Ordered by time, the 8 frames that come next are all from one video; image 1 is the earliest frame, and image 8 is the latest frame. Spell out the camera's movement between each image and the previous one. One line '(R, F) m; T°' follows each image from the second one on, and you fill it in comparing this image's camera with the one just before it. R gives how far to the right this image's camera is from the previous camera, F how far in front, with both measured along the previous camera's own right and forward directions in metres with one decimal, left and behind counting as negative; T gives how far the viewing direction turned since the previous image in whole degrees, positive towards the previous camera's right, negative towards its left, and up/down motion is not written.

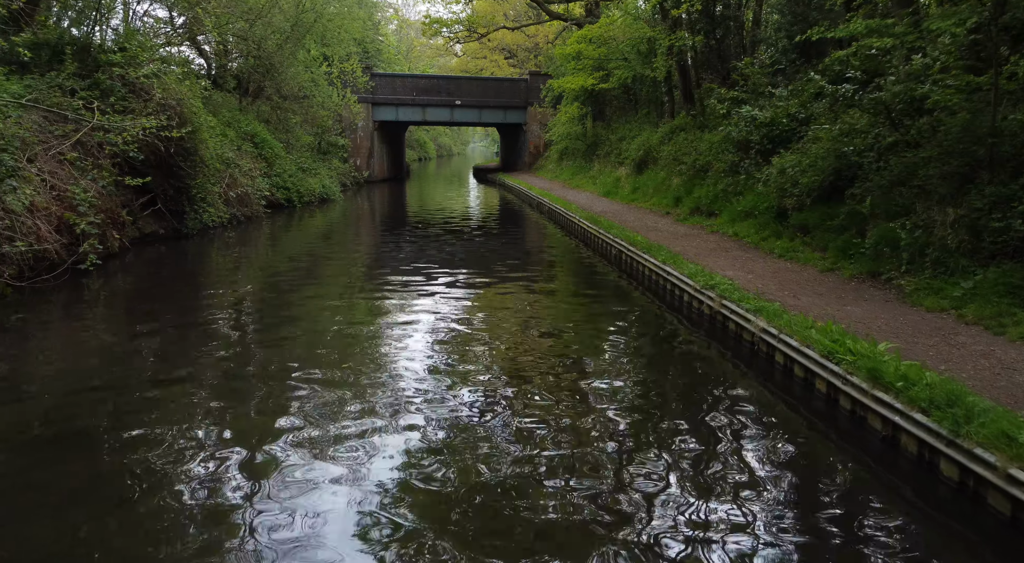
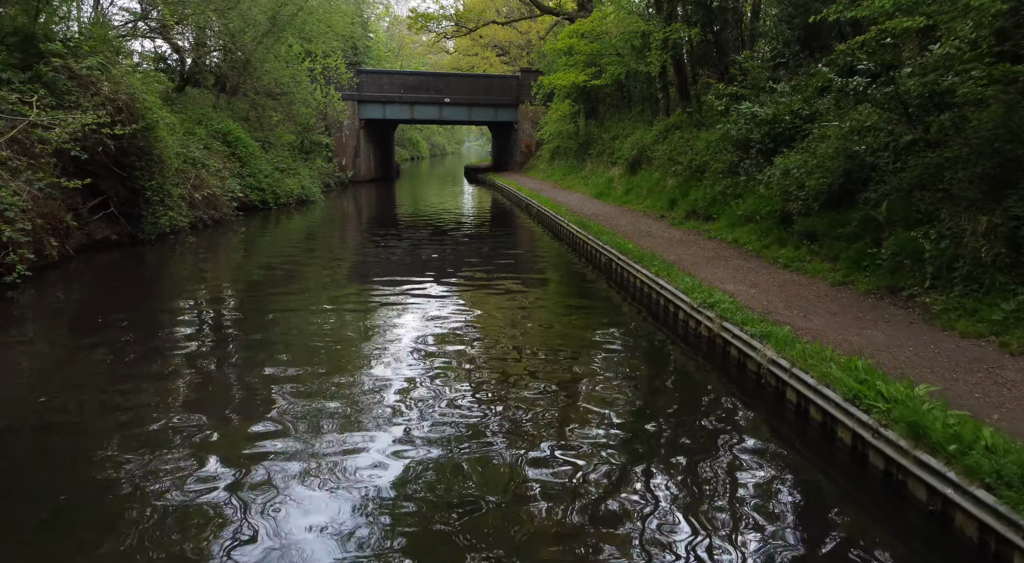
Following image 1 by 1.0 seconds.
(+0.3, +1.3) m; 0°
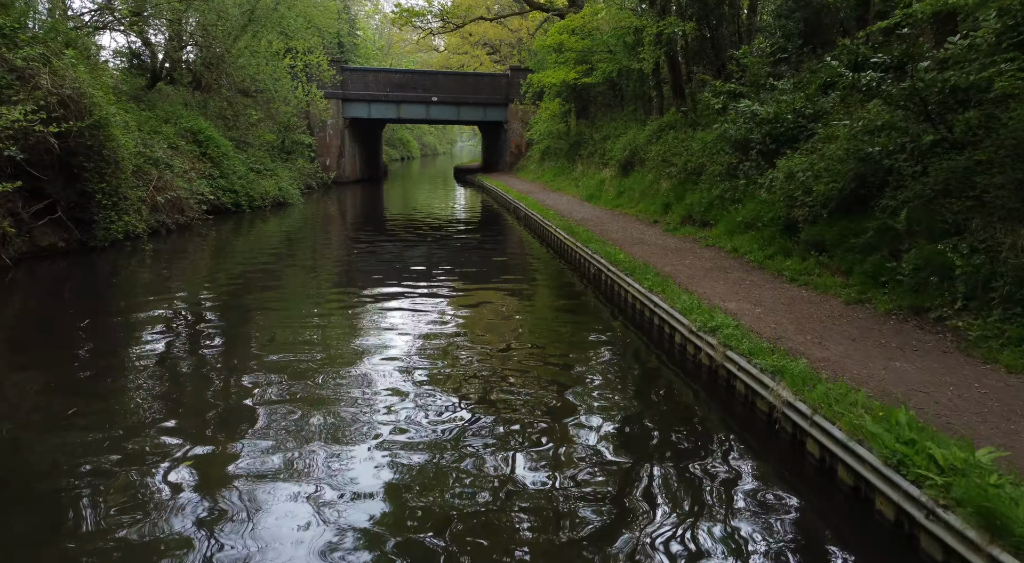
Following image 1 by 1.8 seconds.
(+0.2, +1.2) m; 0°
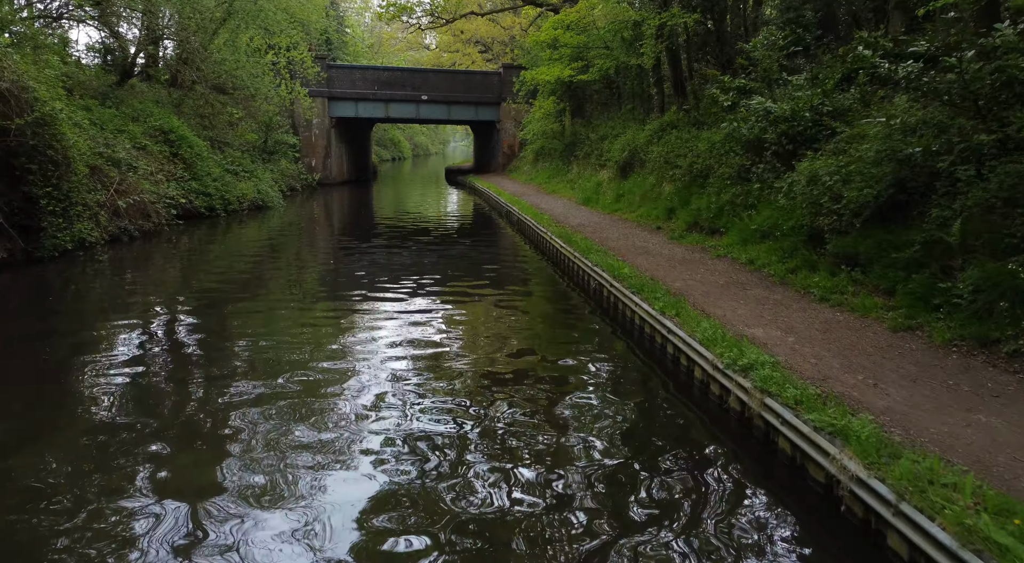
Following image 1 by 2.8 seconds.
(0.0, +1.4) m; 0°
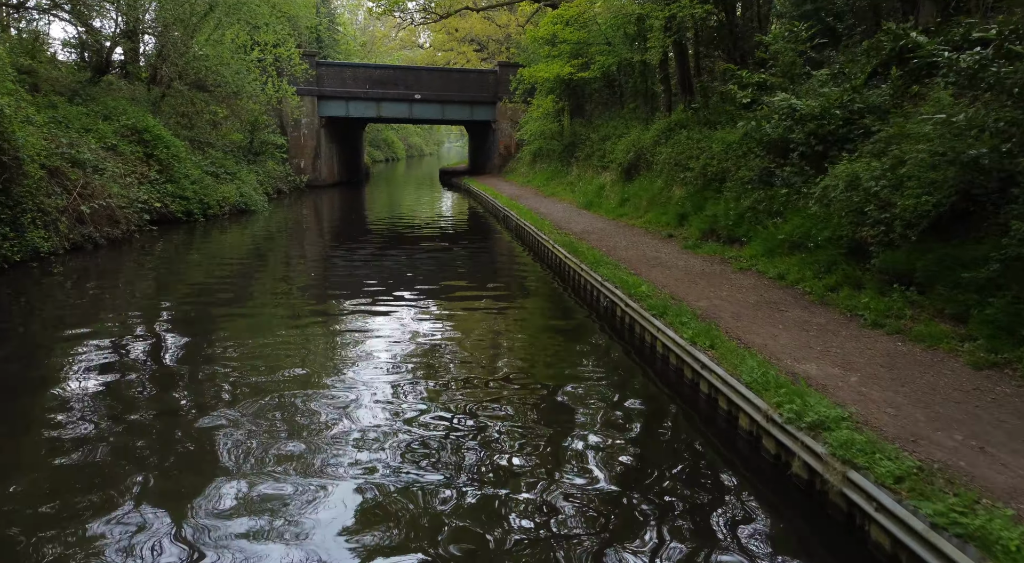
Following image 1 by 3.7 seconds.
(-0.1, +1.4) m; 0°
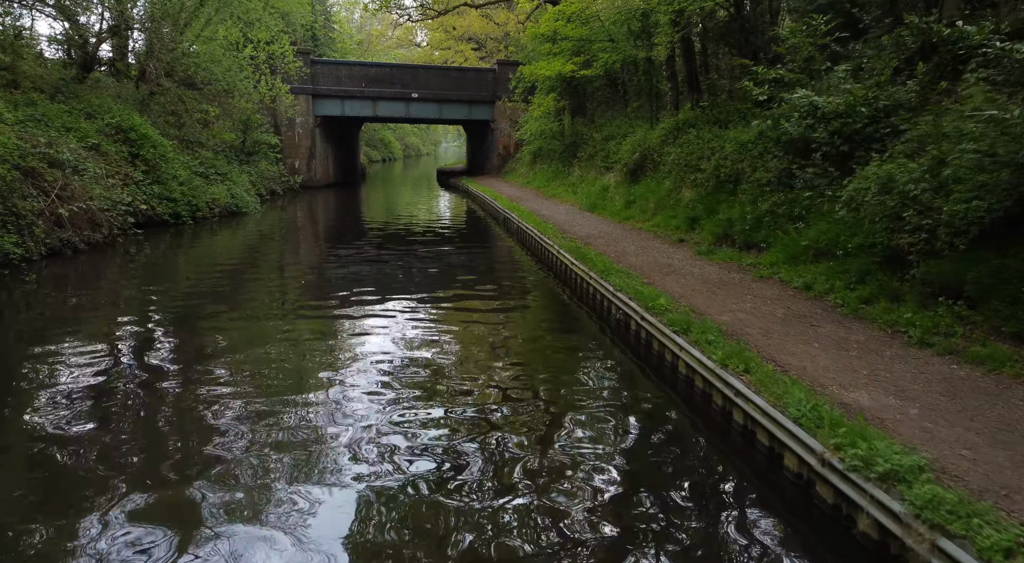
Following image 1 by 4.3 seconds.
(-0.1, +0.8) m; 0°
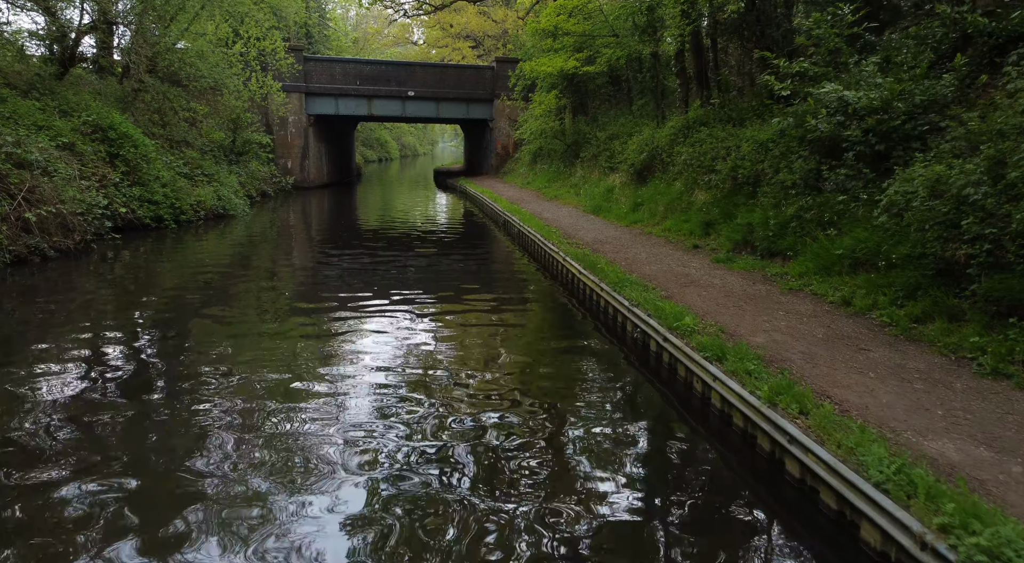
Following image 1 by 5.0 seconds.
(-0.1, +1.1) m; 0°
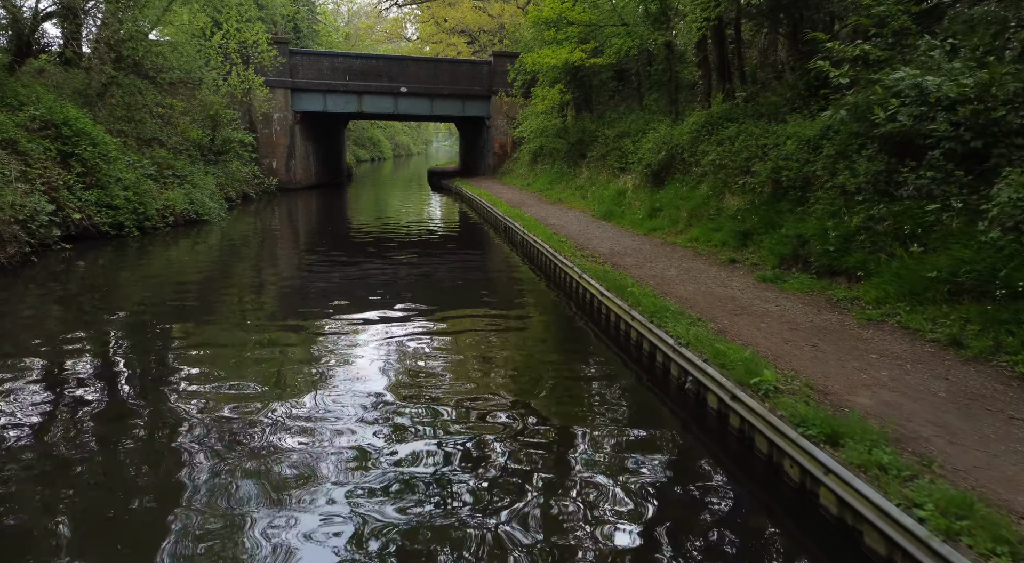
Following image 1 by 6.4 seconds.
(-0.2, +2.0) m; 0°
